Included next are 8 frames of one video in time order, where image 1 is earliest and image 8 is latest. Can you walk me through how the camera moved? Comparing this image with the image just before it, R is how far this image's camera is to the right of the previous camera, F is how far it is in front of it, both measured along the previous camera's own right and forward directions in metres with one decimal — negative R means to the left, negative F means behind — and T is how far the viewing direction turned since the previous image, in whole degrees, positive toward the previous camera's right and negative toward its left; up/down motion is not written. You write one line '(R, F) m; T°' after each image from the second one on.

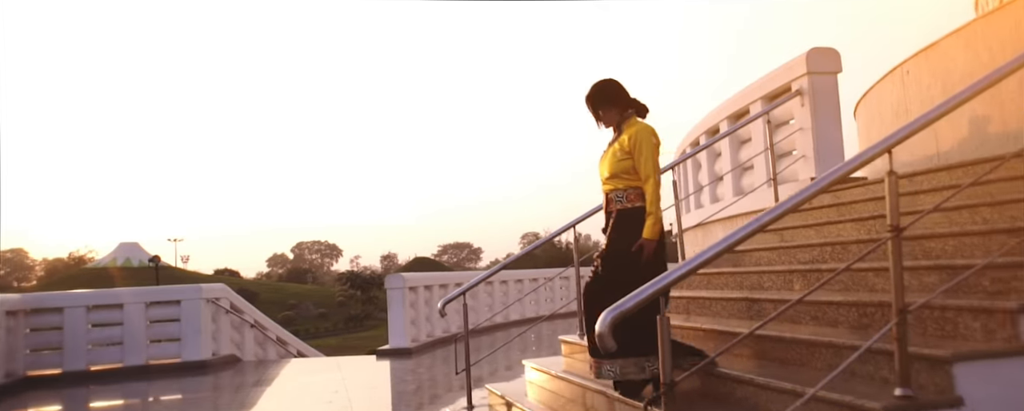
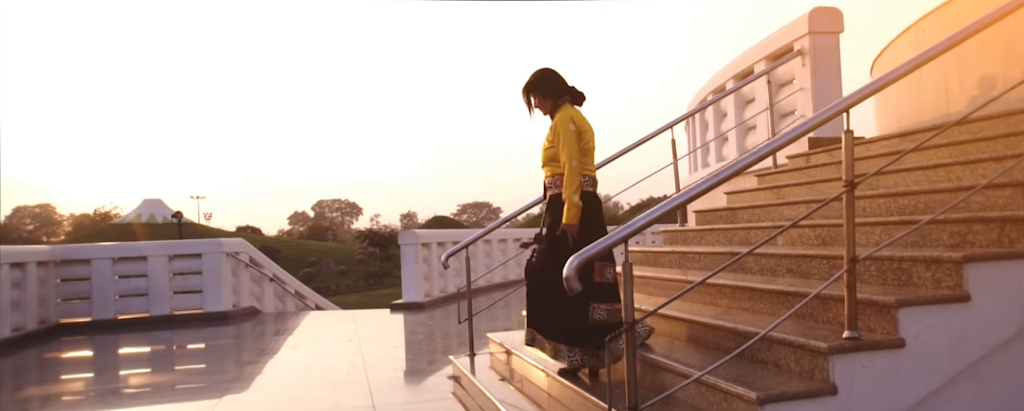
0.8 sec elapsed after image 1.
(+0.1, -0.1) m; -2°
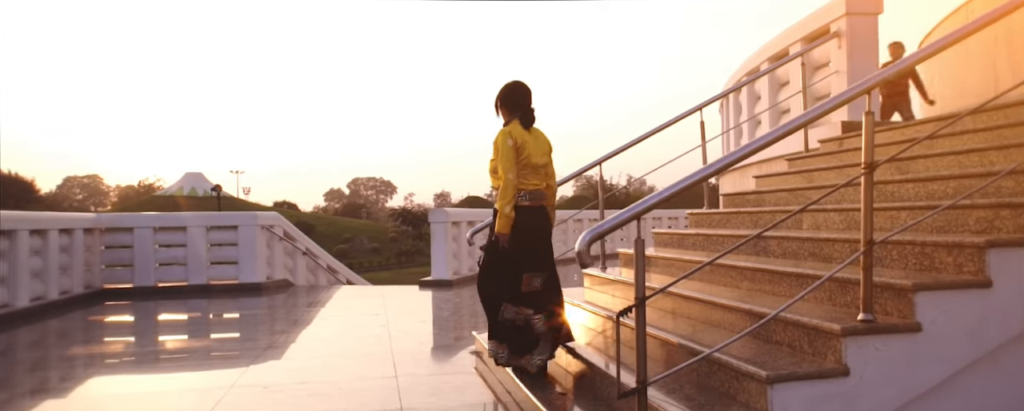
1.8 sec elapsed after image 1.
(0.0, 0.0) m; -3°
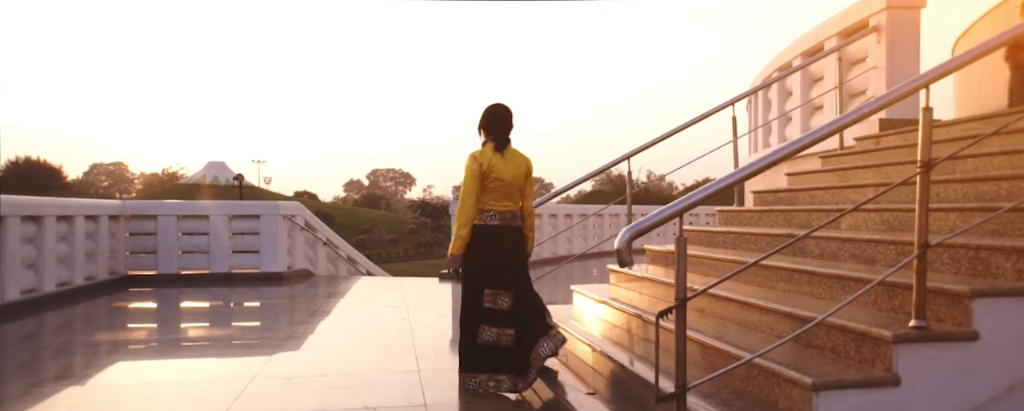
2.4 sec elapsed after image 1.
(0.0, +0.1) m; -2°
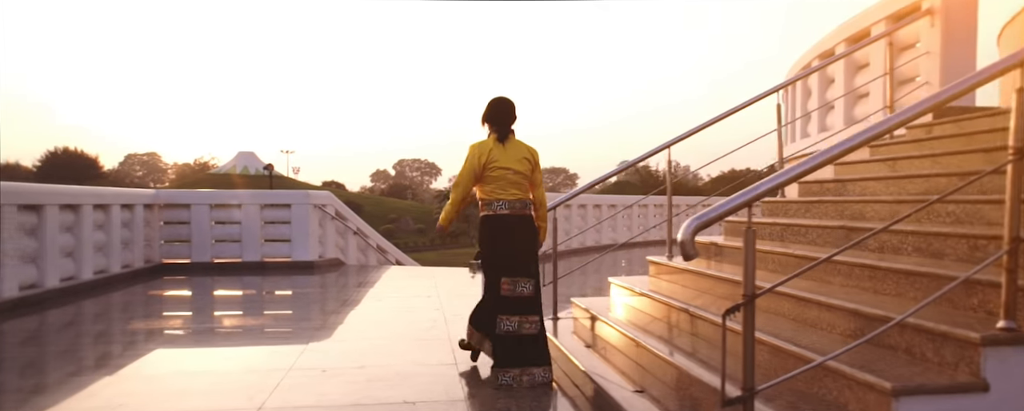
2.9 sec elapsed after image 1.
(-0.1, +0.1) m; -2°
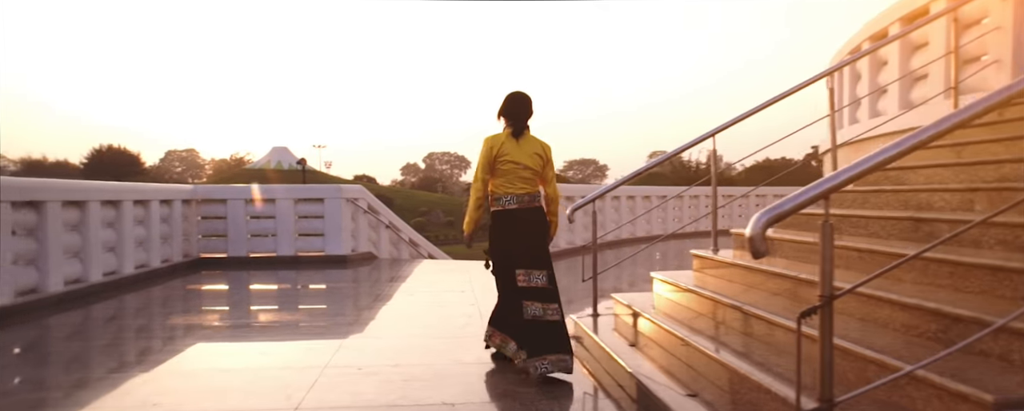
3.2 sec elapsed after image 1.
(0.0, +0.1) m; -3°
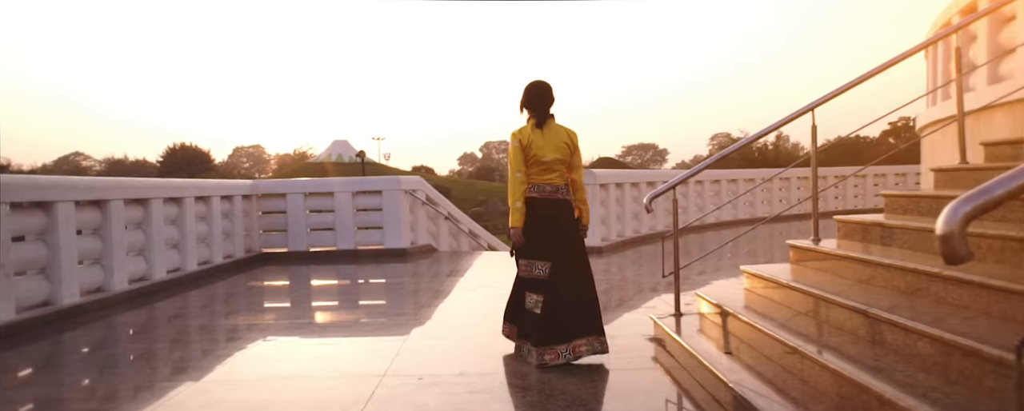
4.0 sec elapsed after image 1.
(-0.1, +0.4) m; -5°
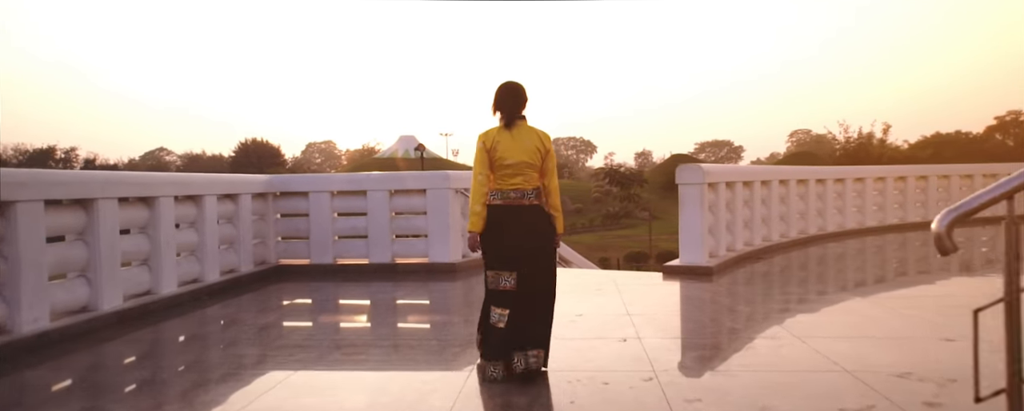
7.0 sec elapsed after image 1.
(-0.1, +1.9) m; -6°
